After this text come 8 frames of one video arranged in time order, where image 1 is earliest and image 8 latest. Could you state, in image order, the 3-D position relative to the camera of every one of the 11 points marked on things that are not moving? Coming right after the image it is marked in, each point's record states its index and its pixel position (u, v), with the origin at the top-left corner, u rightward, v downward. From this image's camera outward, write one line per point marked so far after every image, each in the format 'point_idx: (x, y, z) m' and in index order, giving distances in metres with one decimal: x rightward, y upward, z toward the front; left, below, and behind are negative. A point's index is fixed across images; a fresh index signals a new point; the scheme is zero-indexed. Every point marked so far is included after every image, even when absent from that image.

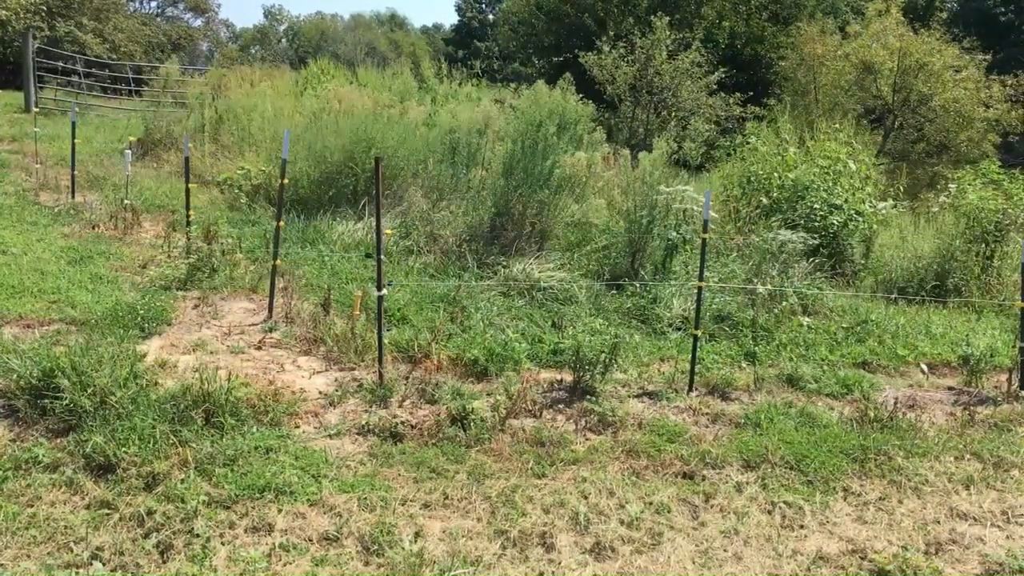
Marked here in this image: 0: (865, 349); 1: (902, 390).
0: (+4.7, -0.8, +7.1) m
1: (+4.7, -1.2, +6.4) m
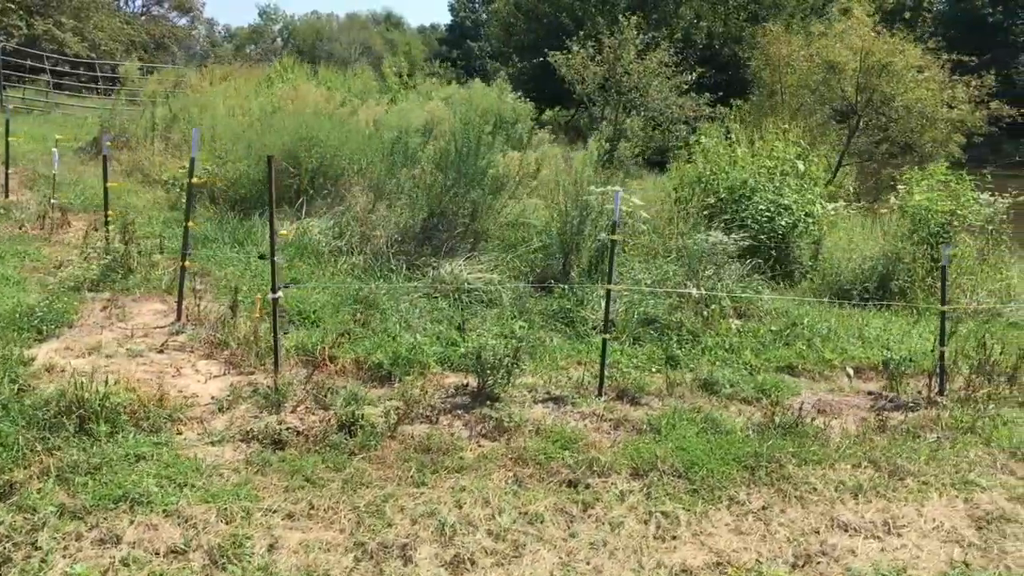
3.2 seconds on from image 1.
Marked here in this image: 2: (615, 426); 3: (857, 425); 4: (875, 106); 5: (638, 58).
0: (+3.6, -0.9, +7.0) m
1: (+3.6, -1.3, +6.3) m
2: (+1.0, -1.4, +5.4) m
3: (+3.7, -1.5, +5.7) m
4: (+9.4, +4.8, +14.0) m
5: (+4.1, +7.5, +17.4) m
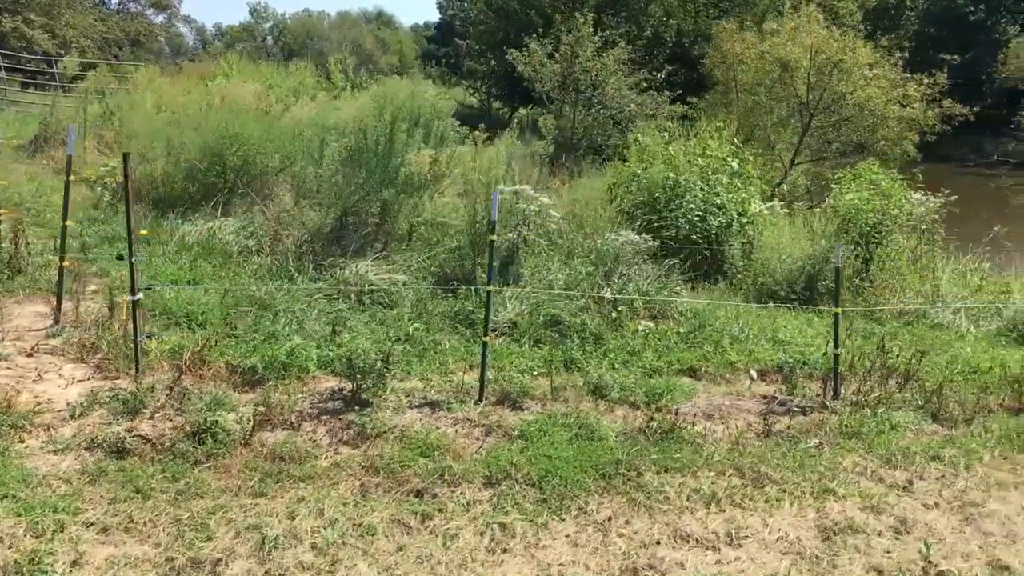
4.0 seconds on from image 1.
0: (+2.3, -0.9, +6.9) m
1: (+2.3, -1.3, +6.1) m
2: (-0.3, -1.4, +5.2) m
3: (+2.4, -1.5, +5.5) m
4: (+8.1, +4.8, +13.9) m
5: (+2.7, +7.5, +17.2) m
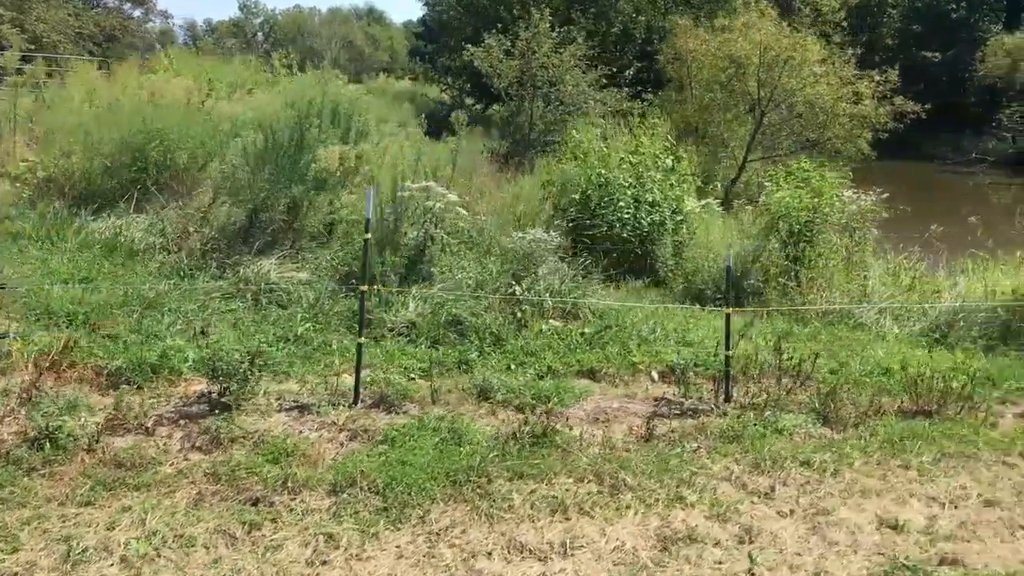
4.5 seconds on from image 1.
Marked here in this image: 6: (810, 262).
0: (+1.1, -0.9, +6.7) m
1: (+1.0, -1.3, +6.0) m
2: (-1.5, -1.4, +5.1) m
3: (+1.1, -1.5, +5.4) m
4: (+6.8, +4.8, +13.8) m
5: (+1.4, +7.5, +17.1) m
6: (+5.1, +0.5, +9.2) m
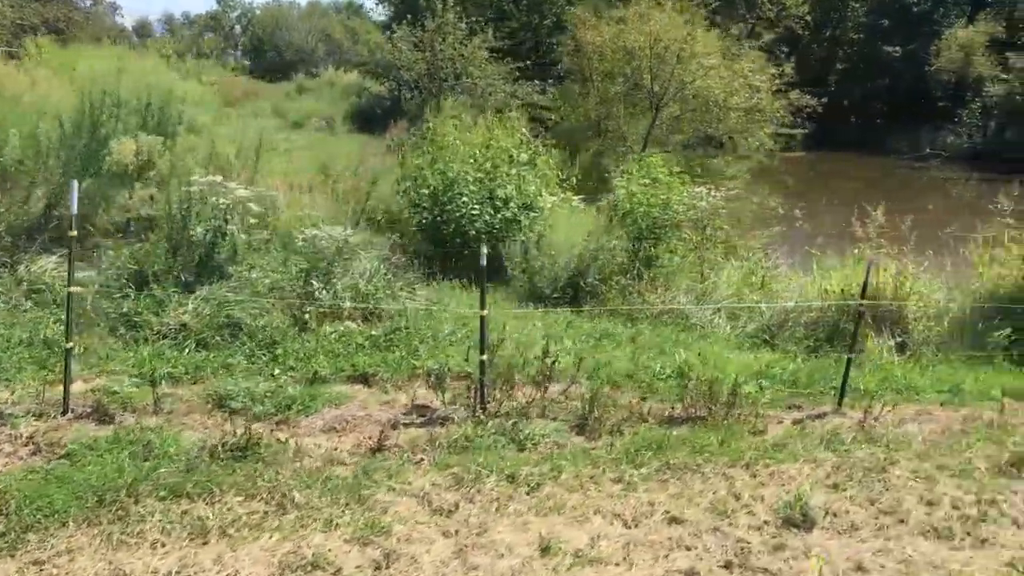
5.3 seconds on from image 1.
0: (-1.6, -0.9, +6.4) m
1: (-1.6, -1.3, +5.6) m
2: (-4.2, -1.4, +4.7) m
3: (-1.6, -1.5, +5.1) m
4: (+3.9, +4.9, +13.5) m
5: (-1.5, +7.6, +16.6) m
6: (+2.4, +0.5, +8.9) m
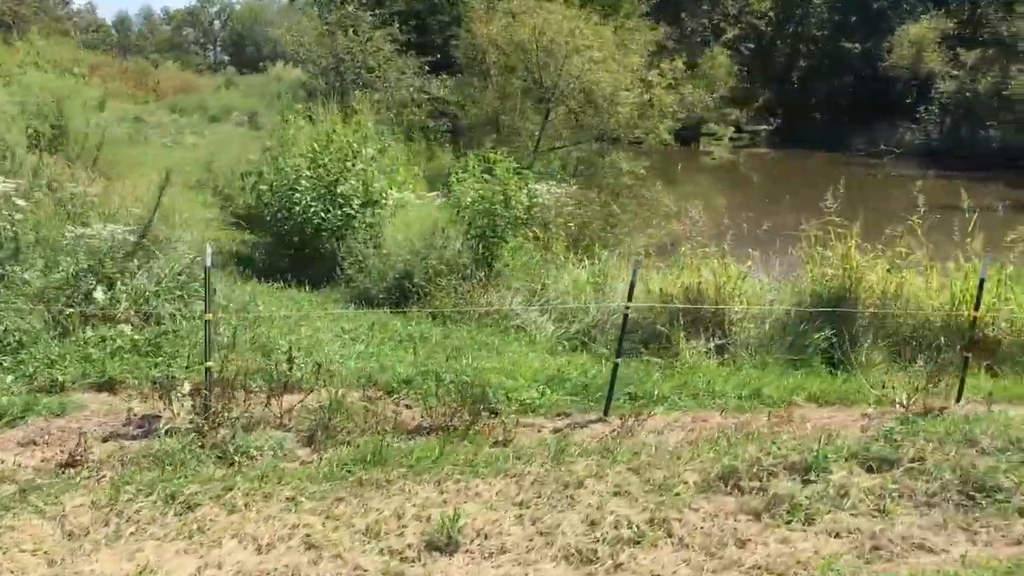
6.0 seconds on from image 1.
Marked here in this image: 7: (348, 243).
0: (-4.3, -0.9, +6.0) m
1: (-4.3, -1.3, +5.3) m
2: (-6.8, -1.5, +4.3) m
3: (-4.2, -1.5, +4.7) m
4: (+1.1, +4.9, +13.1) m
5: (-4.4, +7.6, +16.2) m
6: (-0.3, +0.5, +8.6) m
7: (-2.7, +0.8, +8.9) m
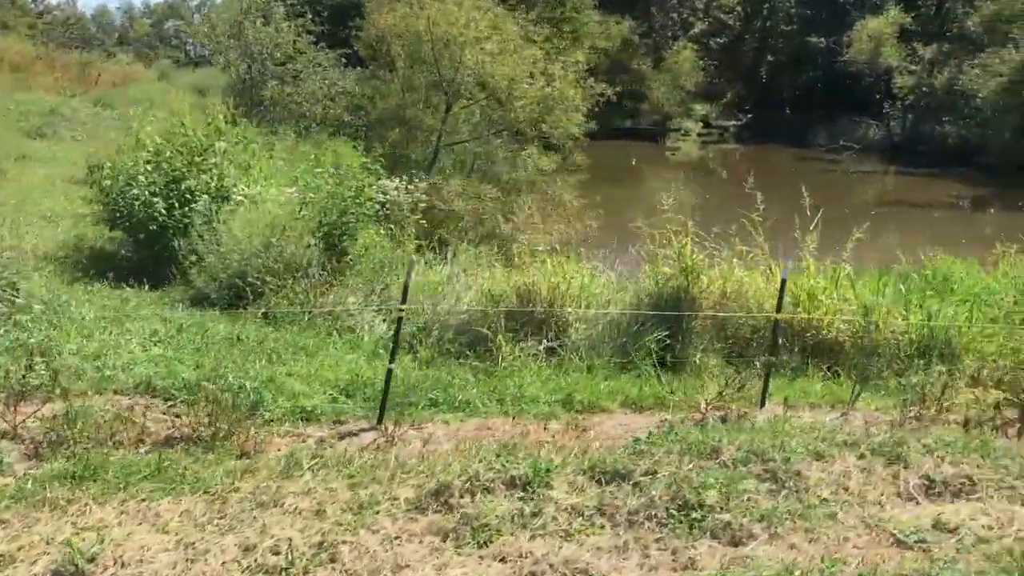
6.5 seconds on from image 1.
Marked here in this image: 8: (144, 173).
0: (-6.6, -0.9, +5.6) m
1: (-6.6, -1.3, +4.9) m
2: (-9.1, -1.5, +3.9) m
3: (-6.5, -1.5, +4.3) m
4: (-1.3, +4.9, +12.8) m
5: (-6.8, +7.7, +15.8) m
6: (-2.7, +0.5, +8.3) m
7: (-5.1, +0.8, +8.5) m
8: (-6.2, +1.9, +8.8) m
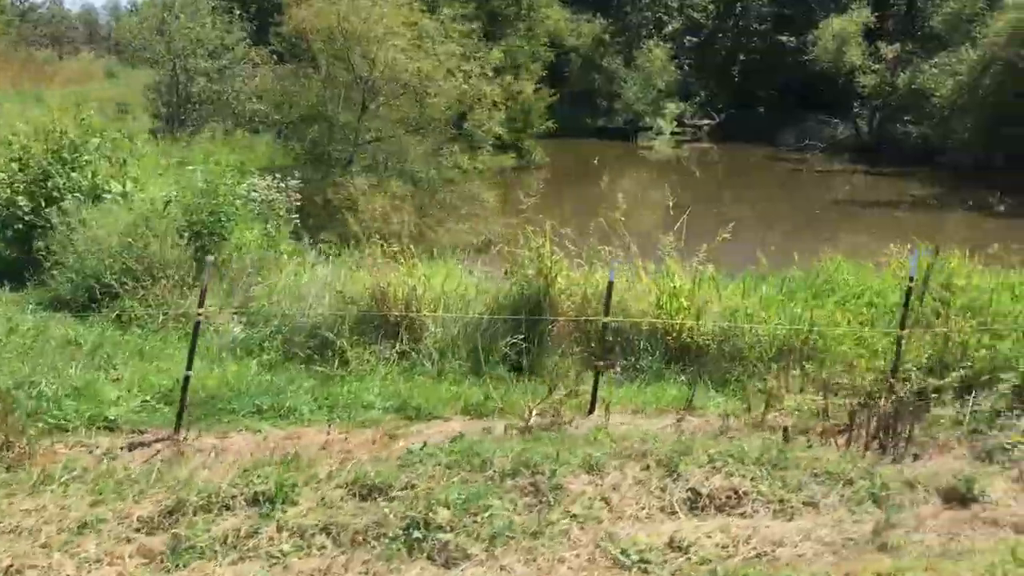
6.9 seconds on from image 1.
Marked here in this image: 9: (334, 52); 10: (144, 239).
0: (-8.5, -0.9, +5.3) m
1: (-8.5, -1.4, +4.6) m
2: (-11.0, -1.5, +3.5) m
3: (-8.4, -1.6, +4.0) m
4: (-3.3, +4.9, +12.5) m
5: (-8.9, +7.7, +15.5) m
6: (-4.6, +0.5, +8.0) m
7: (-7.0, +0.8, +8.2) m
8: (-8.1, +1.9, +8.4) m
9: (-4.0, +5.6, +12.6) m
10: (-5.4, +0.7, +7.9) m
